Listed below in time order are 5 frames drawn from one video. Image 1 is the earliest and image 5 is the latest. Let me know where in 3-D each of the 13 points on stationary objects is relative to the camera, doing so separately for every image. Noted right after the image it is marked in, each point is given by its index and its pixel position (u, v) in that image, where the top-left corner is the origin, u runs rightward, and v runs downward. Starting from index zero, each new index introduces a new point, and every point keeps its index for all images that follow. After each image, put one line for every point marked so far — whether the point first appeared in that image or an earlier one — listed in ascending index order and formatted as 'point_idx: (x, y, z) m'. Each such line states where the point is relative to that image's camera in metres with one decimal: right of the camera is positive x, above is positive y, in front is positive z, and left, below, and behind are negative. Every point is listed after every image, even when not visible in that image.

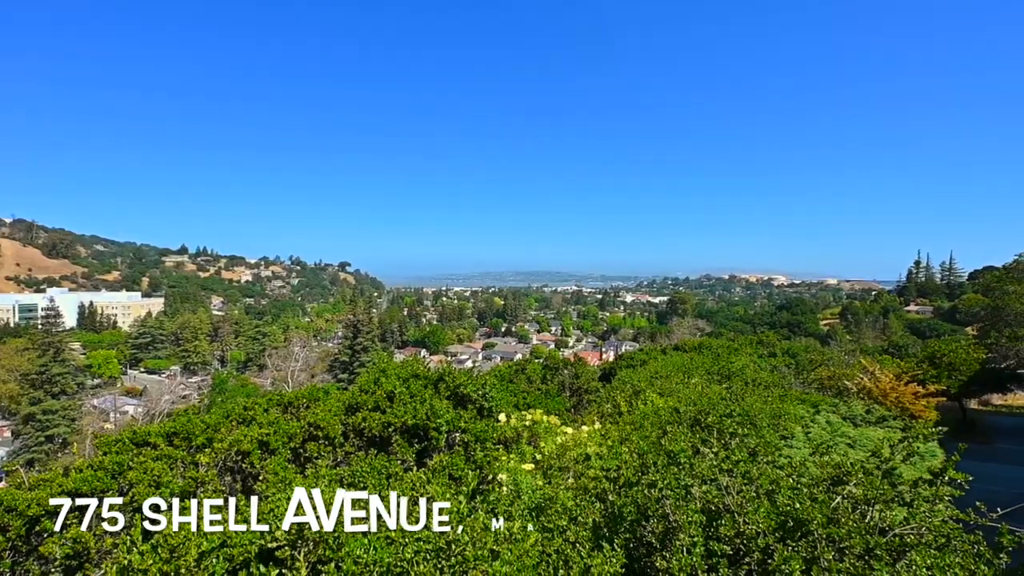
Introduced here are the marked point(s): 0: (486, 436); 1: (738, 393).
0: (-0.4, -2.0, +8.0) m
1: (+4.4, -2.1, +11.3) m
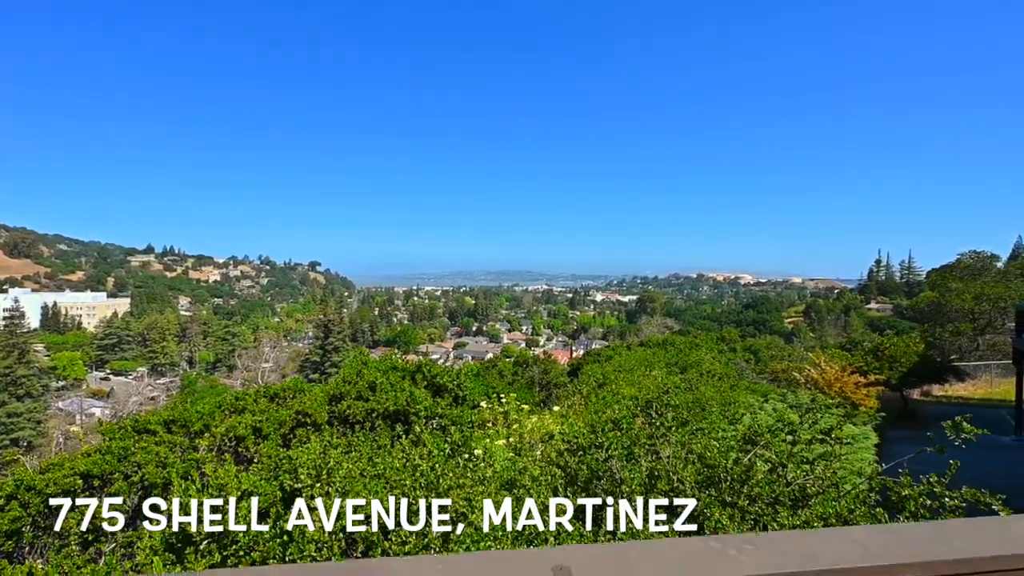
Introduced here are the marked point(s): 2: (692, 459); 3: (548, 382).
0: (-0.8, -2.0, +8.8) m
1: (+3.9, -2.0, +12.3) m
2: (+1.7, -1.6, +5.5) m
3: (+1.2, -3.0, +18.2) m
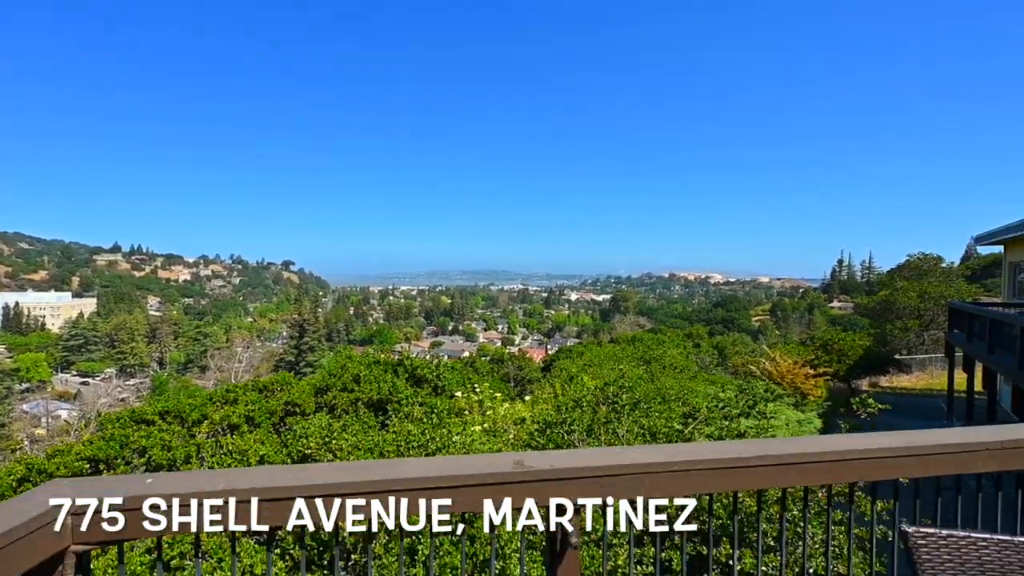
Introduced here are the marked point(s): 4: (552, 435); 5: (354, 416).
0: (-1.2, -2.0, +9.5) m
1: (+3.3, -2.0, +13.3) m
2: (+1.4, -1.6, +6.4) m
3: (+0.4, -3.0, +19.0) m
4: (+0.4, -1.7, +6.6) m
5: (-2.5, -2.0, +9.0) m
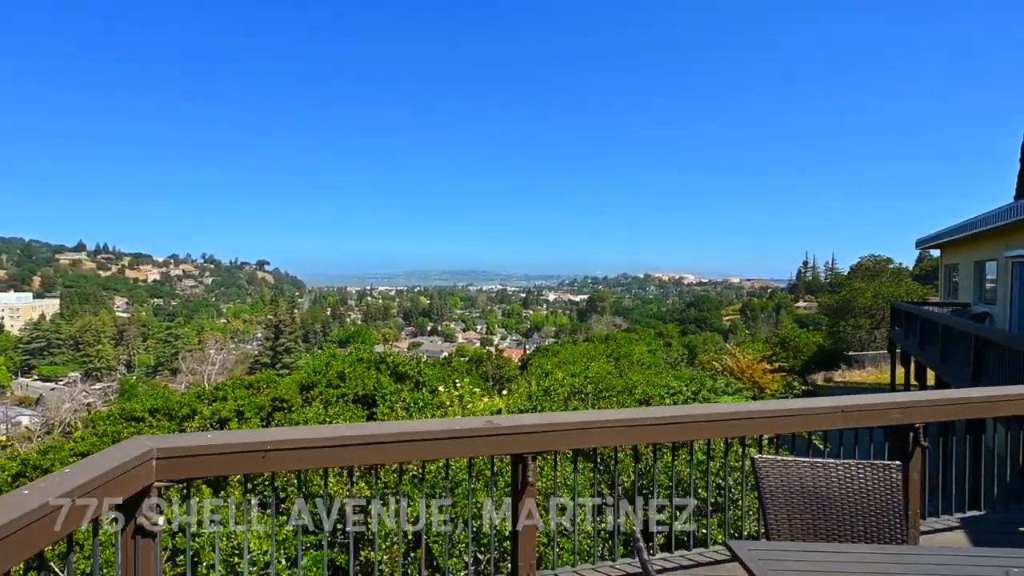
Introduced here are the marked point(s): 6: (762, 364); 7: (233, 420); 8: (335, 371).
0: (-1.6, -2.0, +10.2) m
1: (+2.7, -2.0, +14.1) m
2: (+1.1, -1.6, +7.1) m
3: (-0.4, -3.0, +19.7) m
4: (+0.1, -1.7, +7.3) m
5: (-2.9, -2.1, +9.6) m
6: (+7.8, -2.4, +17.8) m
7: (-4.7, -2.2, +9.6) m
8: (-3.6, -1.6, +11.6) m
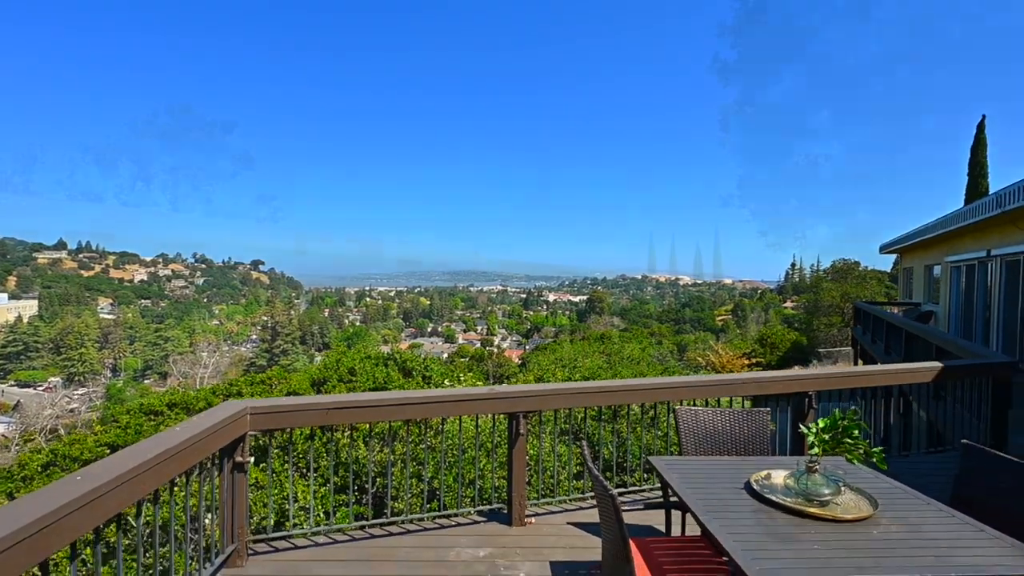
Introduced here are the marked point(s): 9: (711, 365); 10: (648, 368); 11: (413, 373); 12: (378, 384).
0: (-1.7, -2.0, +11.3) m
1: (+2.7, -2.1, +15.2) m
2: (+1.1, -1.7, +8.2) m
3: (-0.5, -3.0, +20.8) m
4: (+0.1, -1.7, +8.3) m
5: (-3.0, -2.1, +10.7) m
6: (+7.7, -2.4, +18.9) m
7: (-4.7, -2.2, +10.7) m
8: (-3.7, -1.7, +12.7) m
9: (+6.5, -2.5, +18.6) m
10: (+3.7, -2.2, +15.7) m
11: (-2.3, -1.9, +13.1) m
12: (-2.7, -1.9, +11.5) m
